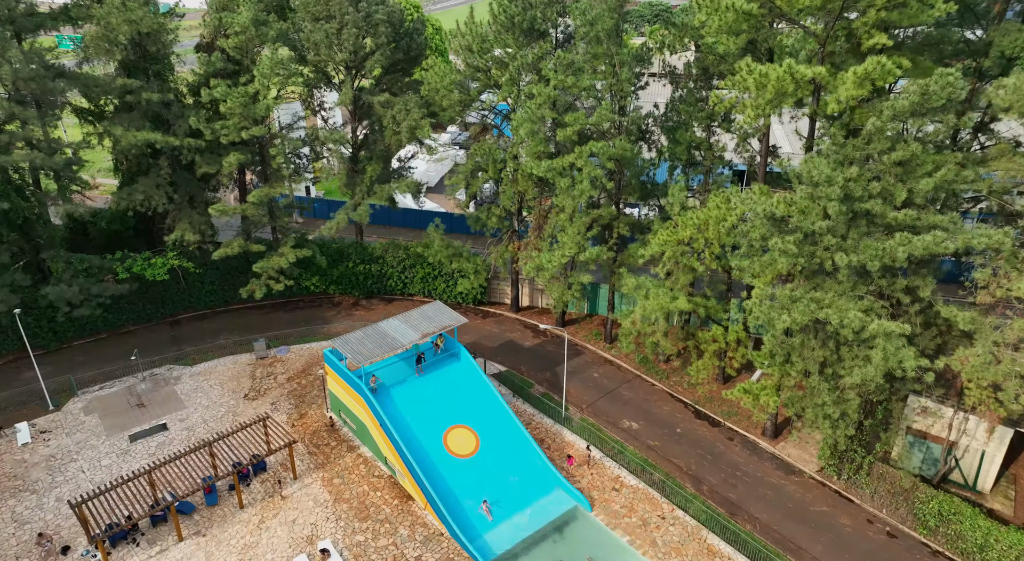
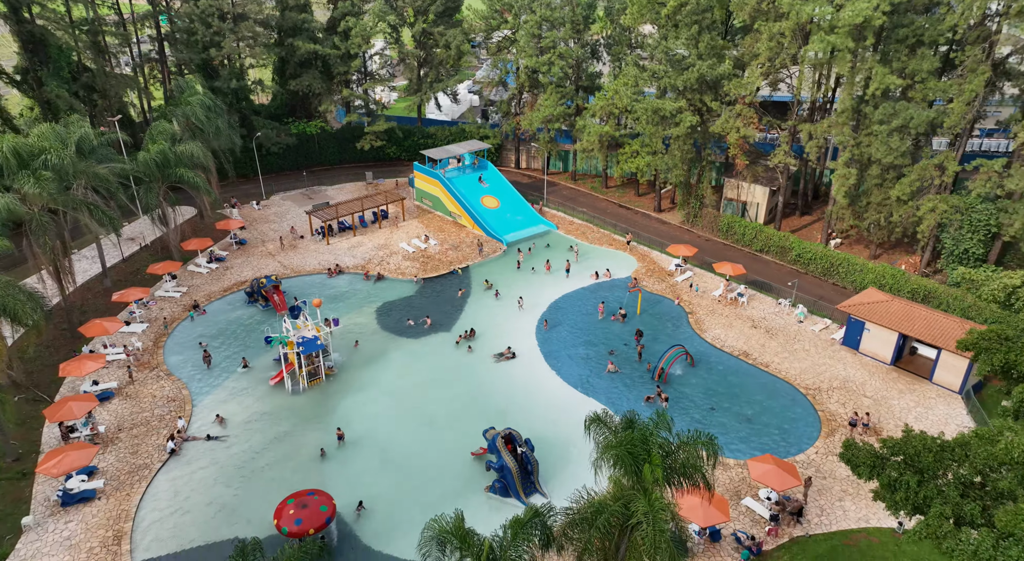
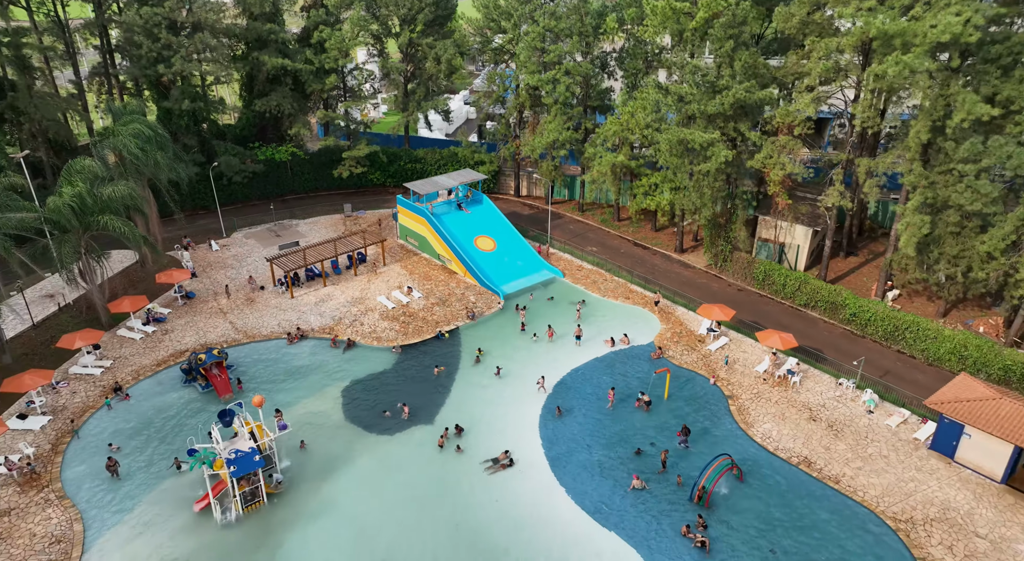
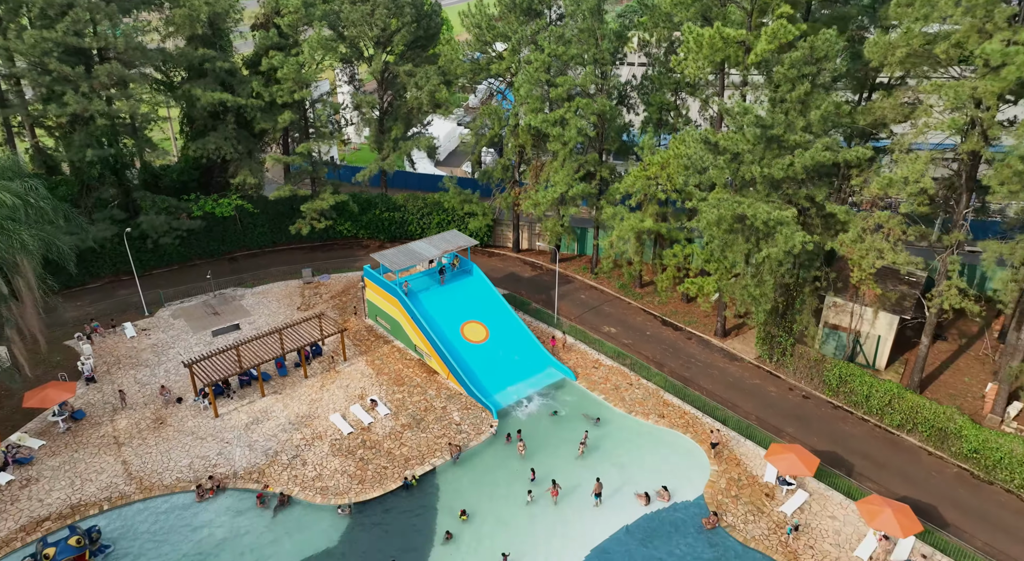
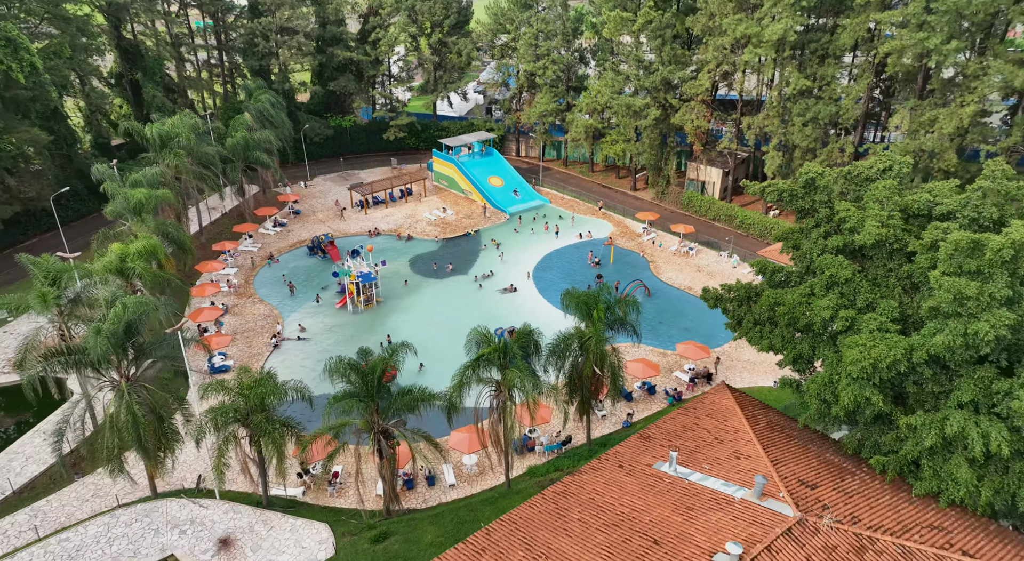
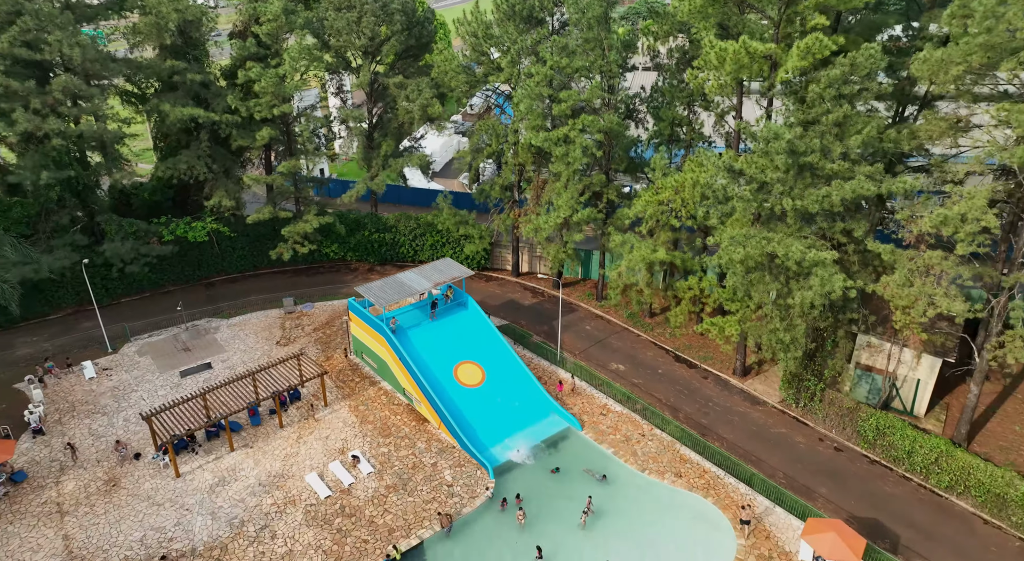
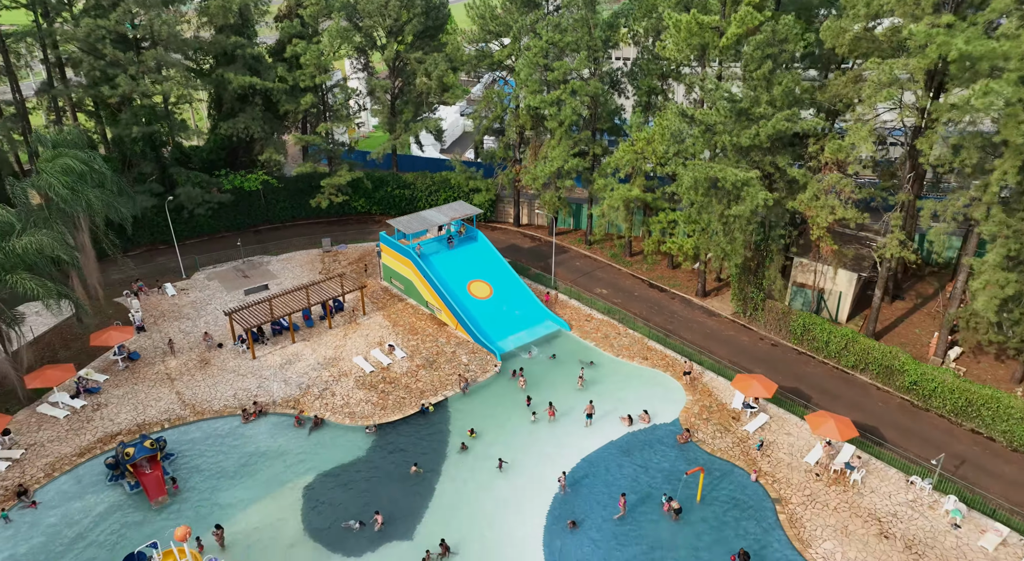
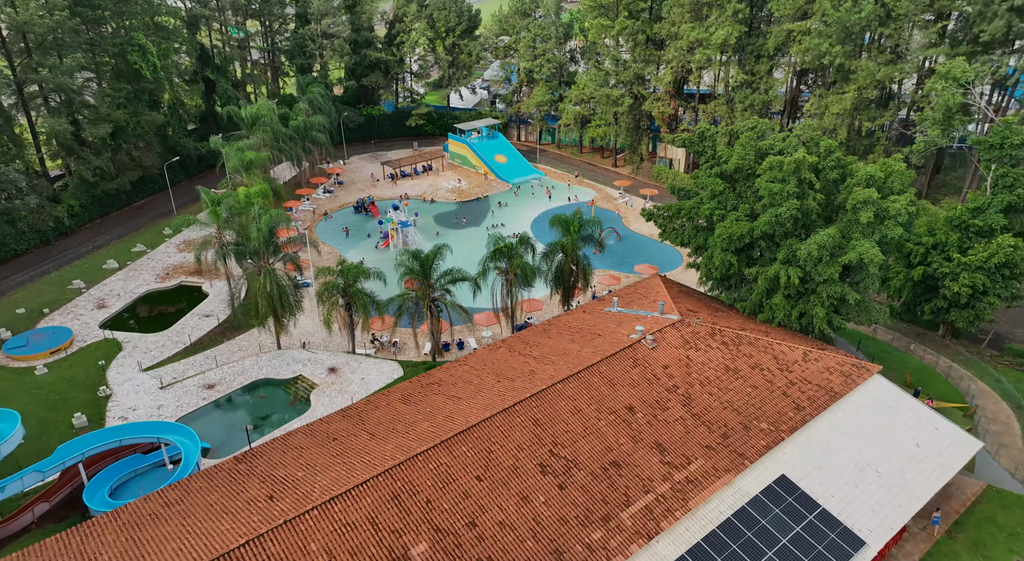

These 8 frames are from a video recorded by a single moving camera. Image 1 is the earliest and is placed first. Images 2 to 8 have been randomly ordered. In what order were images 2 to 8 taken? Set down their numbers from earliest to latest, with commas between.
6, 4, 7, 3, 2, 5, 8
